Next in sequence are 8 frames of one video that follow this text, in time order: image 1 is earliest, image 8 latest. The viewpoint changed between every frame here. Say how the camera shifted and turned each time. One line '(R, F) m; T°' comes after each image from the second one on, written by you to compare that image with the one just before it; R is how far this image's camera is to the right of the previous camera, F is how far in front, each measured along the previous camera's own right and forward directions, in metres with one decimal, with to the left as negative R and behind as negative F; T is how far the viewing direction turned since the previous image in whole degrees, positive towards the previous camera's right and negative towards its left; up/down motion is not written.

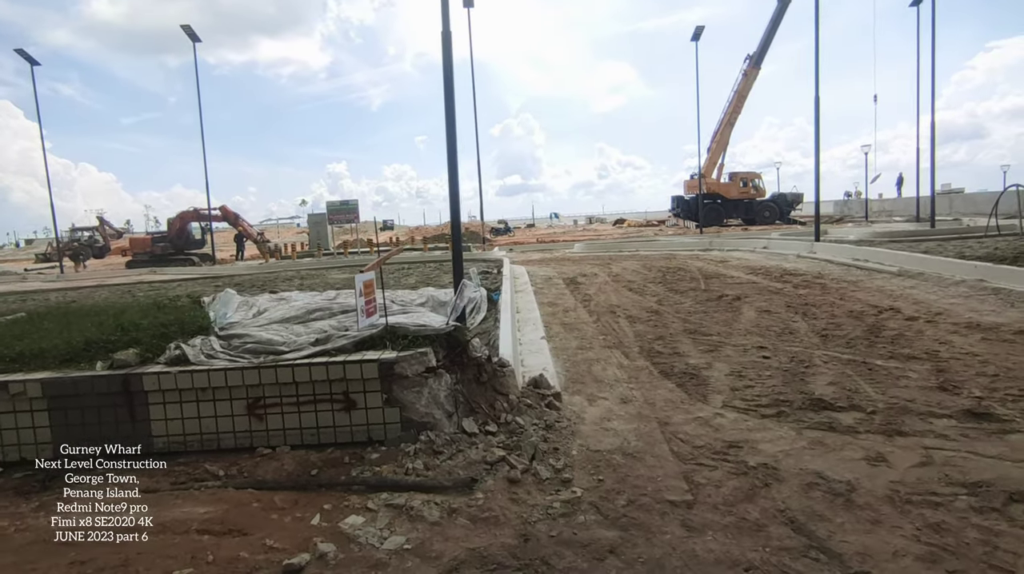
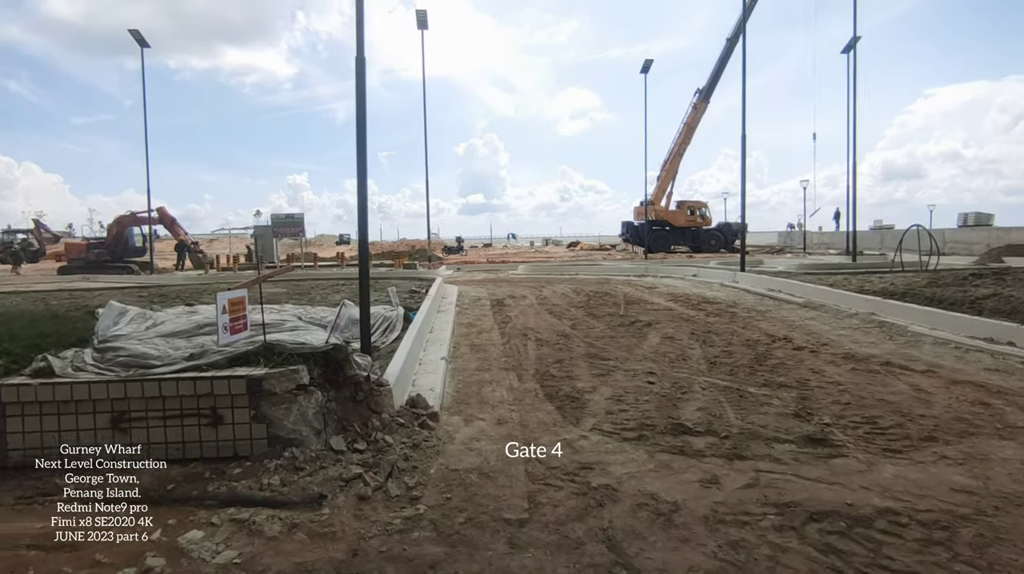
(+0.7, -0.2) m; +3°
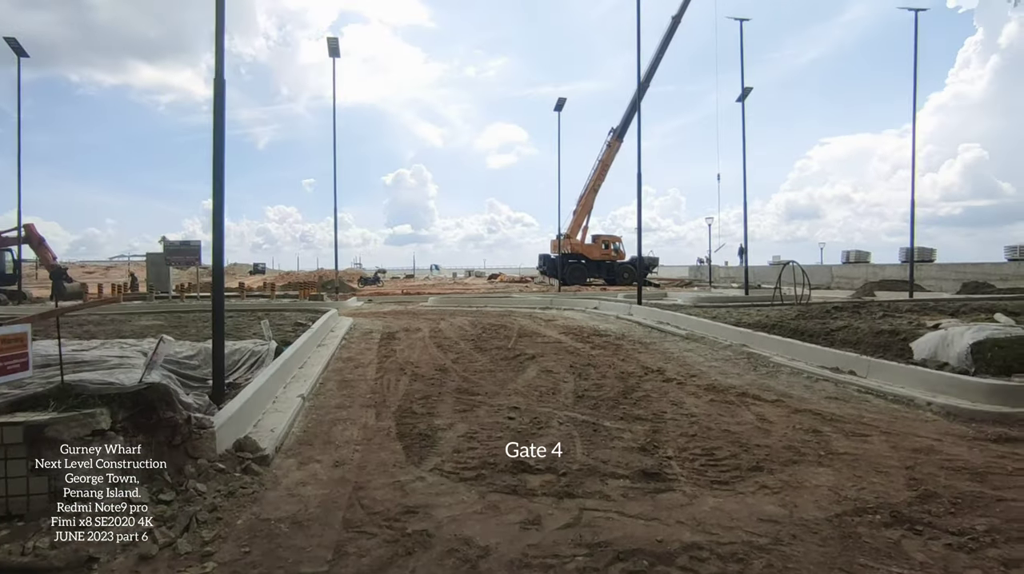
(+0.8, +0.1) m; +7°
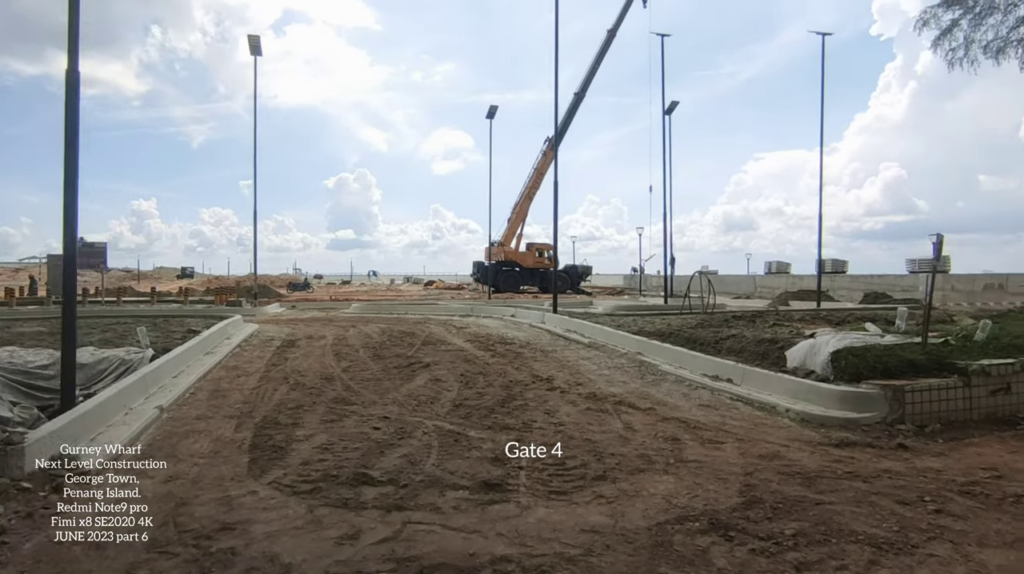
(+0.8, 0.0) m; +5°
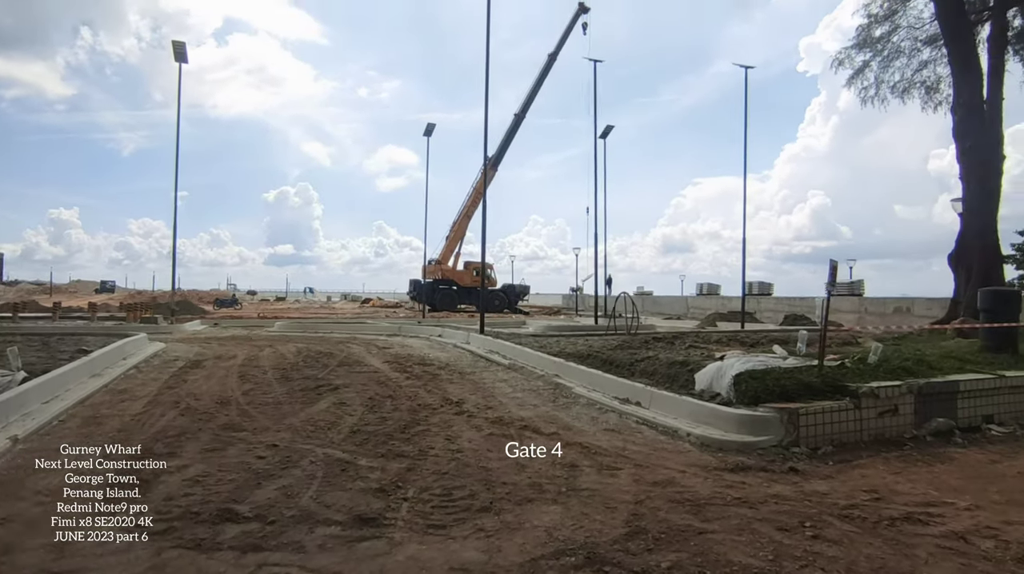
(+0.5, +0.2) m; +5°
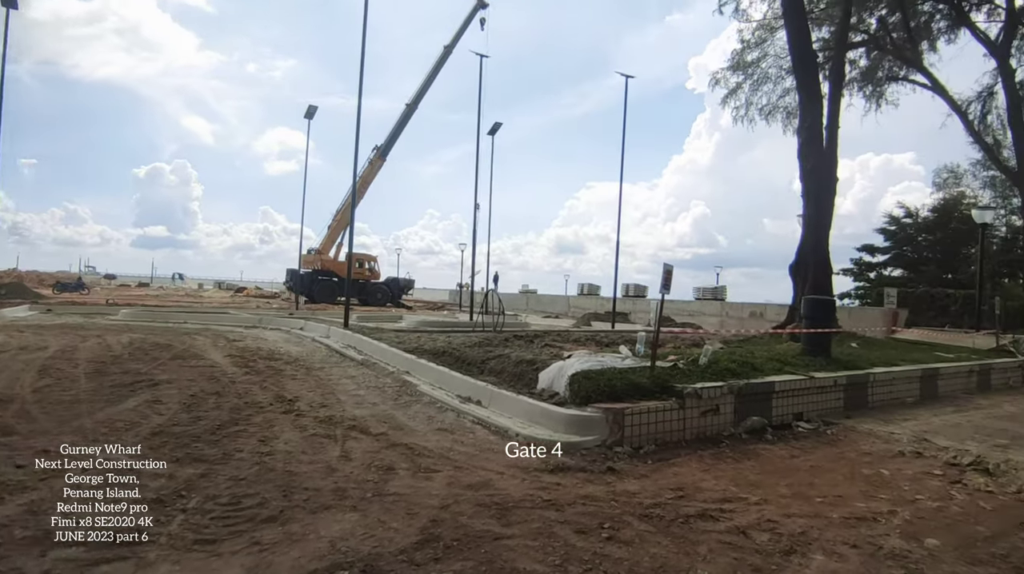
(+0.7, +0.2) m; +10°
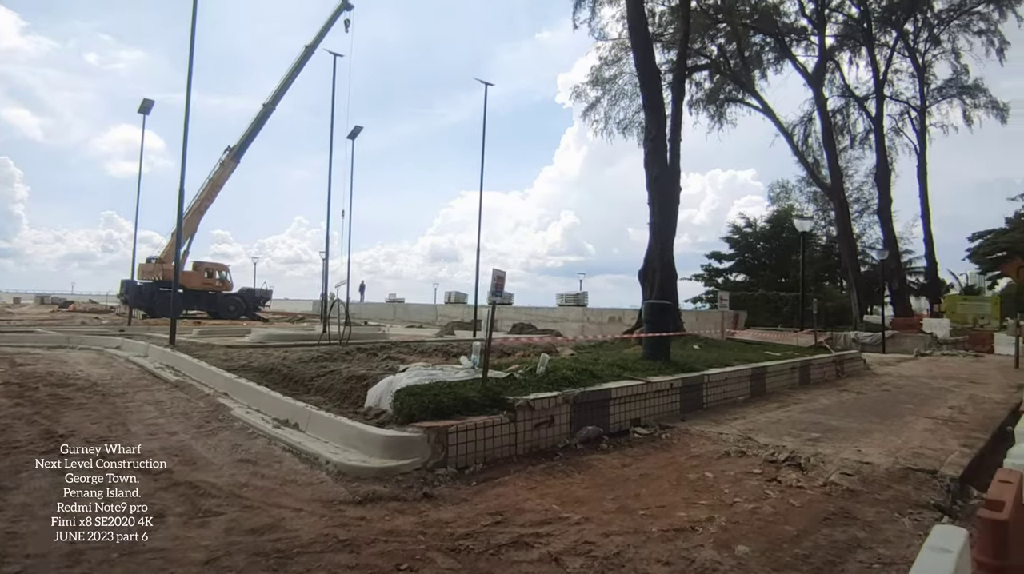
(+0.7, +0.5) m; +11°
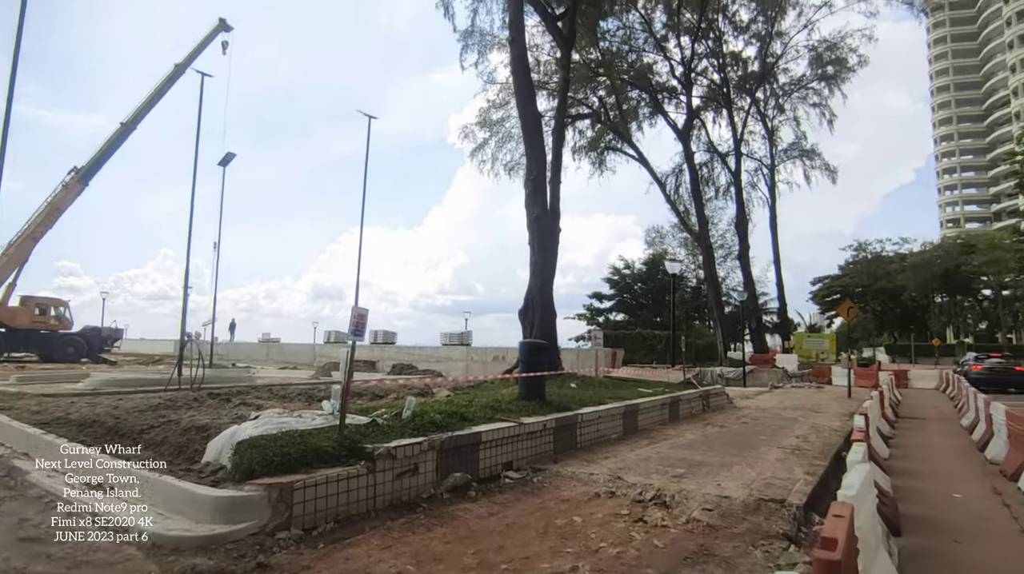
(+0.3, +0.3) m; +10°
